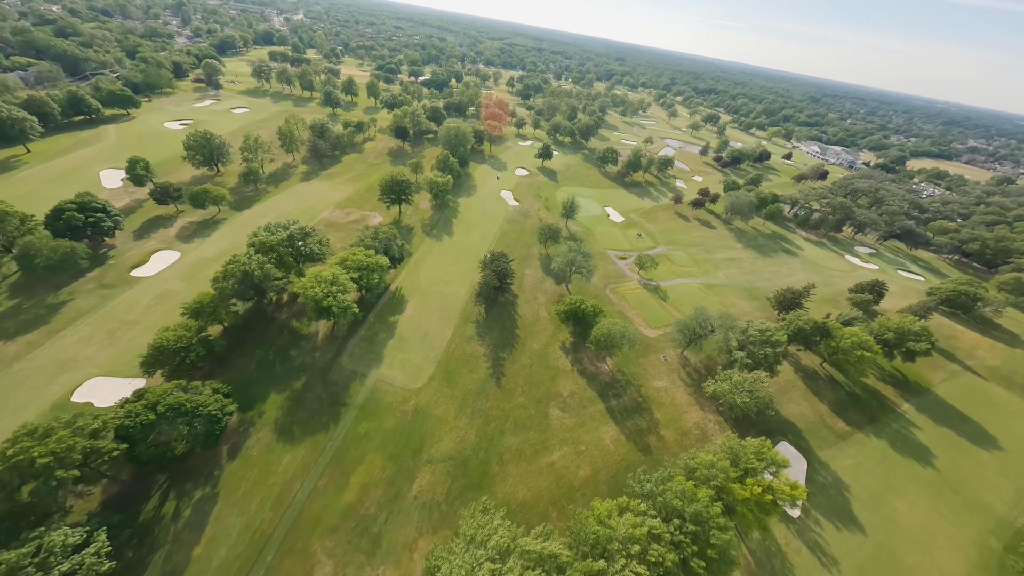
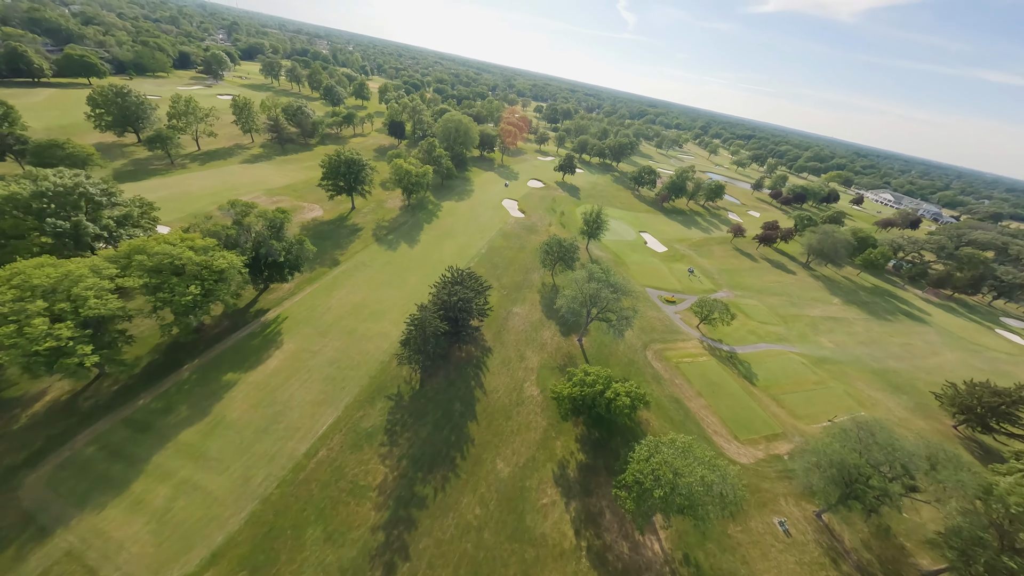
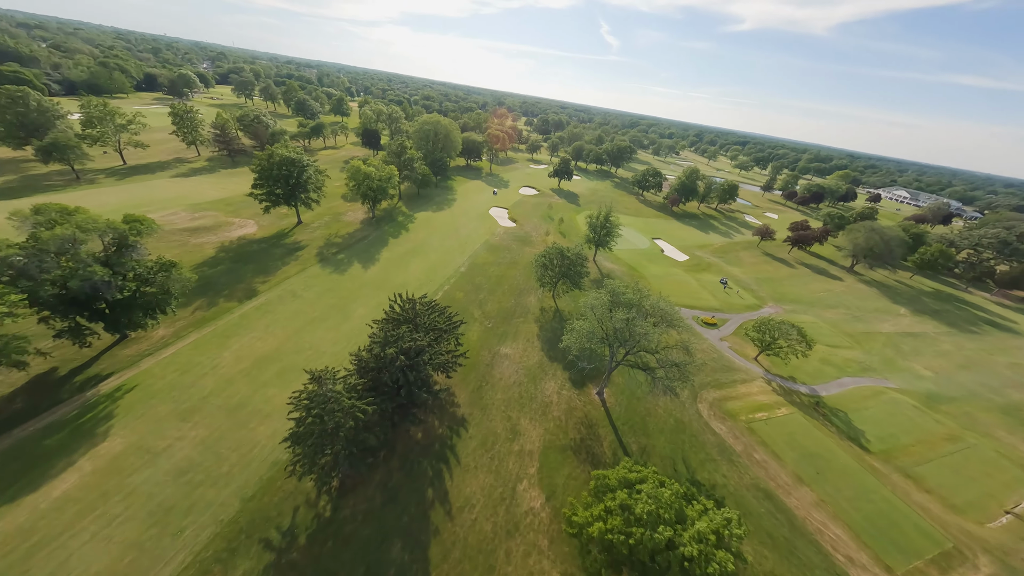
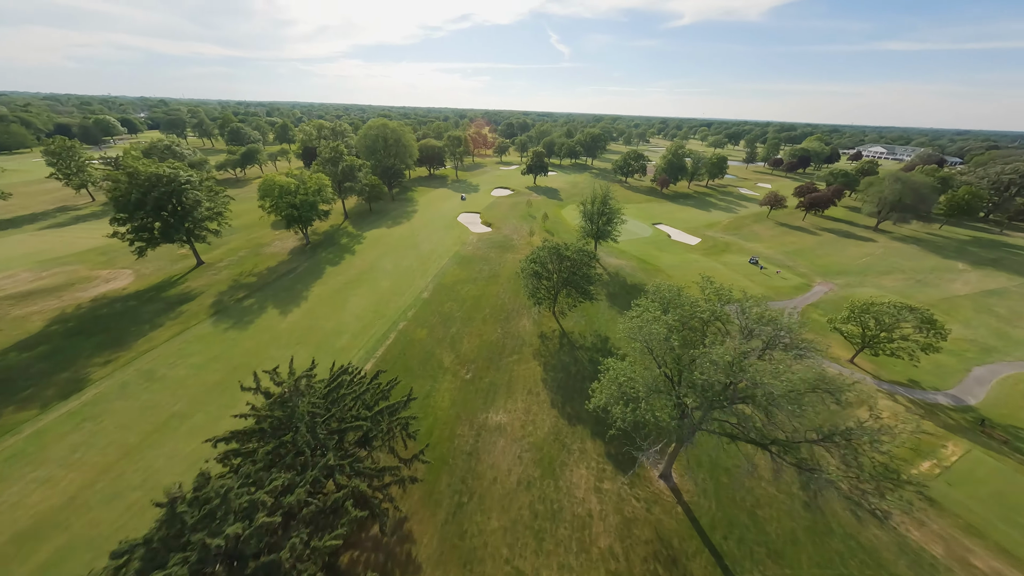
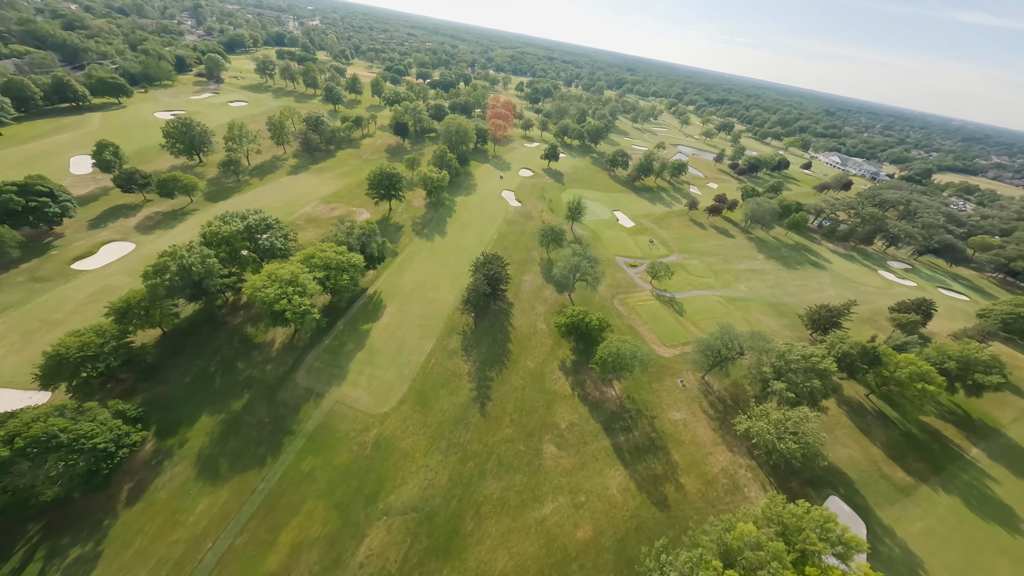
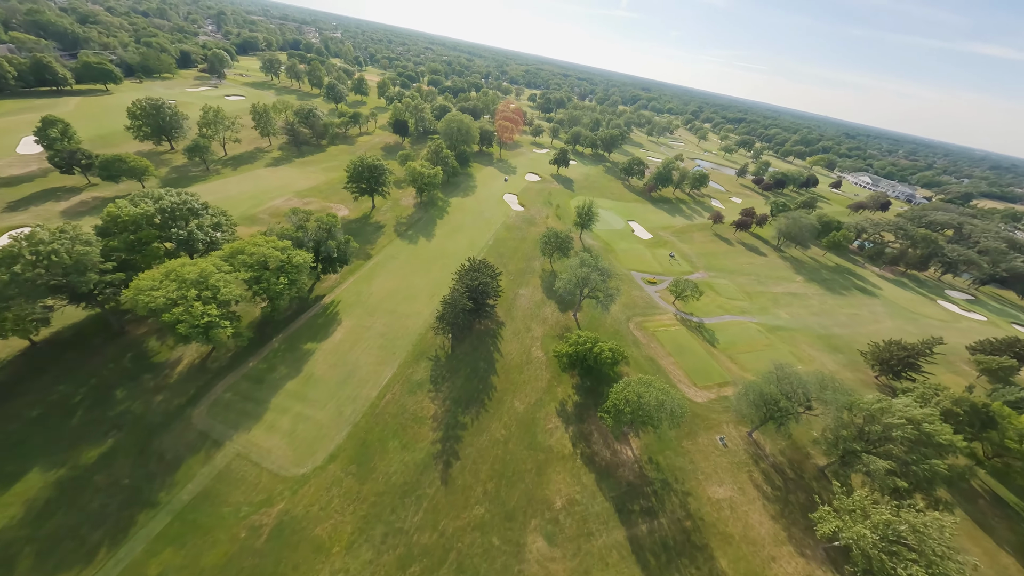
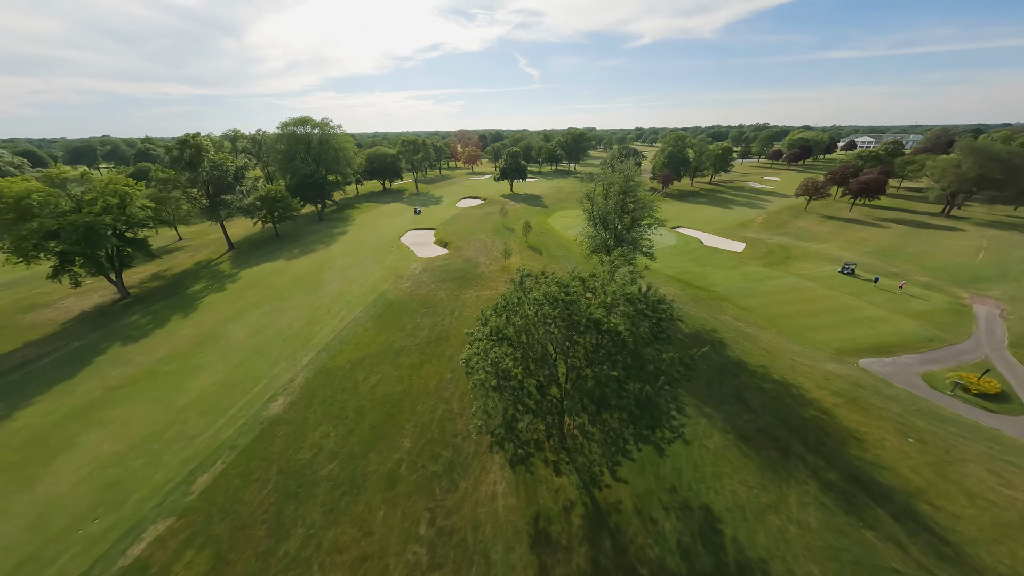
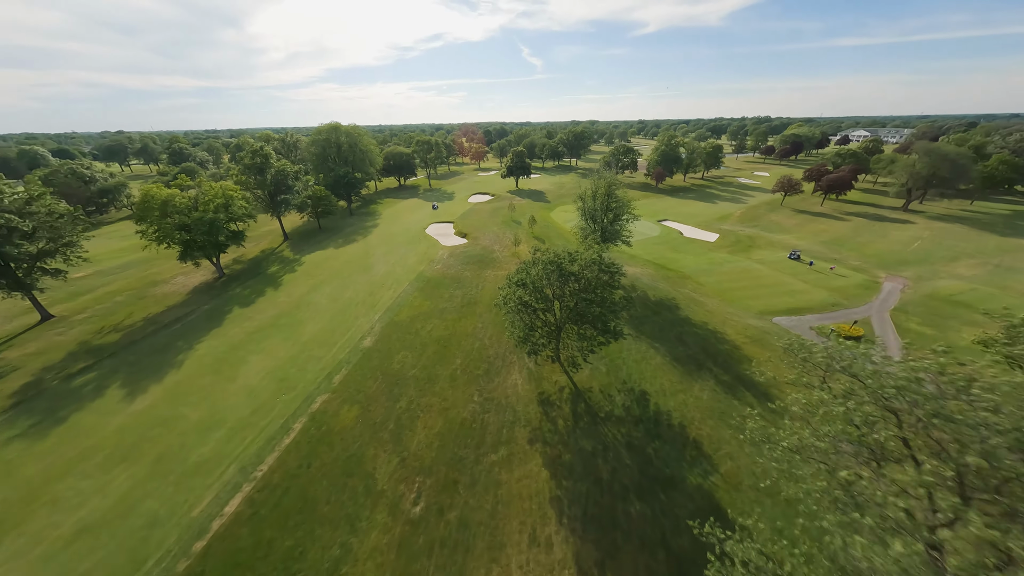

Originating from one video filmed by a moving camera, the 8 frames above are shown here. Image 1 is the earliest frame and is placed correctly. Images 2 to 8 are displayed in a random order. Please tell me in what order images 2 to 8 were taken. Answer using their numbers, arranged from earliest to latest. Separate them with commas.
5, 6, 2, 3, 4, 8, 7
